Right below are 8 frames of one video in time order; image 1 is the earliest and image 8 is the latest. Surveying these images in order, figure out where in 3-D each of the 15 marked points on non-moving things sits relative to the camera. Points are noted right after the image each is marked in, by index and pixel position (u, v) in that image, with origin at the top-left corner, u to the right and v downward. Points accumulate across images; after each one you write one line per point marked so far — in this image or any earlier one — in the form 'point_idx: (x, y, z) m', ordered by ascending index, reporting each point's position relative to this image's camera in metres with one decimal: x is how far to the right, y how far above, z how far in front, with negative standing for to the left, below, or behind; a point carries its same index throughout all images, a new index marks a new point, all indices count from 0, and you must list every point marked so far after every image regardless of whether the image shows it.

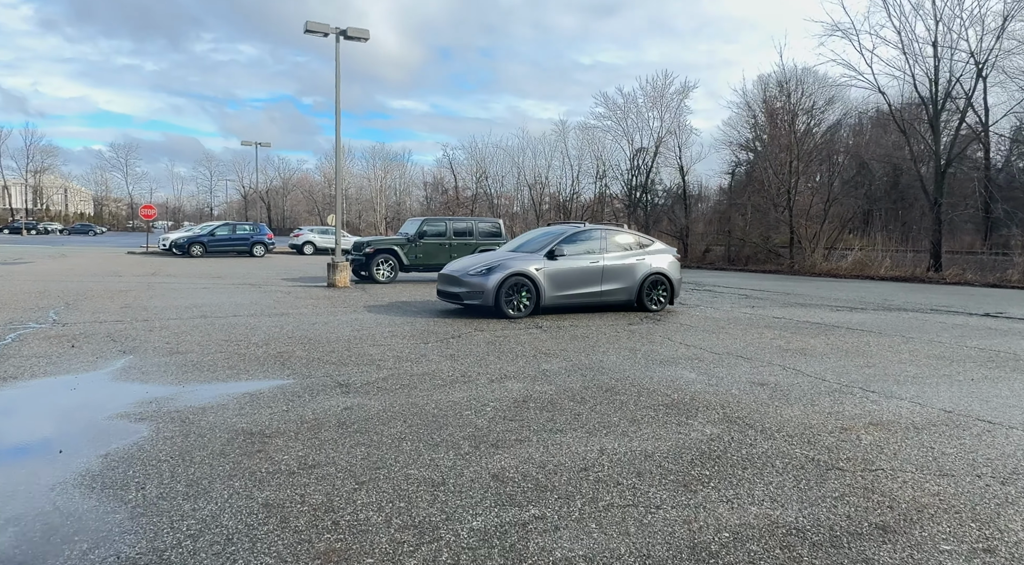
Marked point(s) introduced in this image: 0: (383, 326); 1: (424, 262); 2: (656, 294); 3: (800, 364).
0: (-1.9, -0.6, +9.0) m
1: (-2.4, +0.6, +16.9) m
2: (+2.6, -0.2, +11.4) m
3: (+3.0, -0.9, +6.6) m
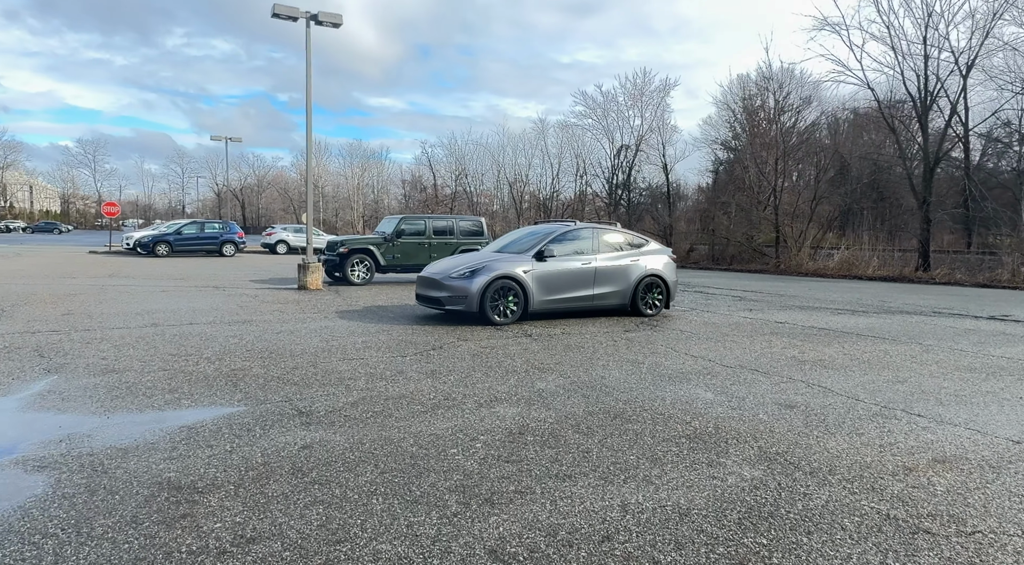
0: (-2.0, -0.7, +8.1) m
1: (-2.8, +0.5, +16.0) m
2: (+2.4, -0.3, +10.7) m
3: (+2.9, -0.9, +5.9) m
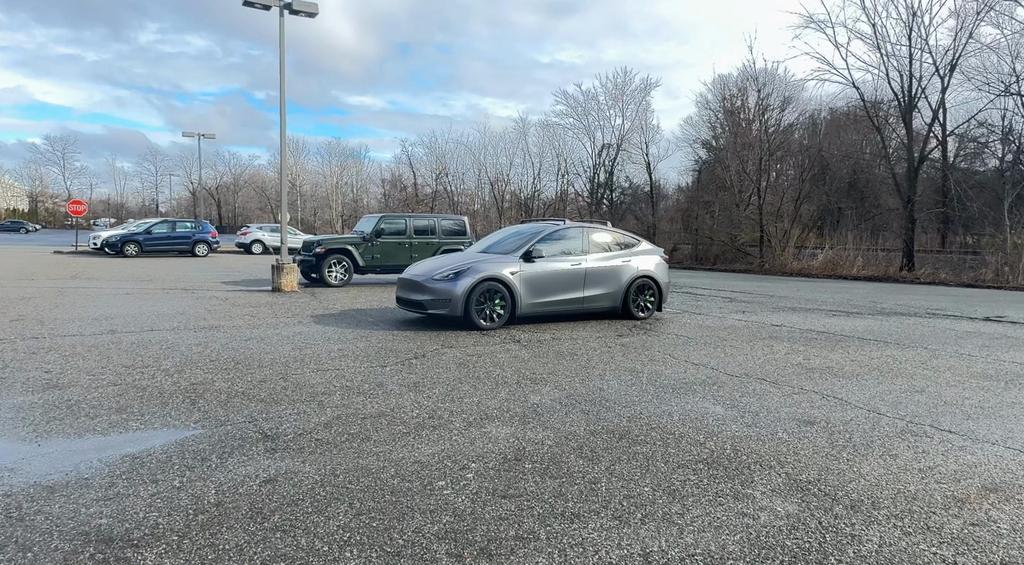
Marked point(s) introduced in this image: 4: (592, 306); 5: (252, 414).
0: (-2.2, -0.7, +7.5) m
1: (-3.2, +0.5, +15.4) m
2: (+2.1, -0.3, +10.2) m
3: (+2.8, -0.9, +5.5) m
4: (+1.2, -0.4, +9.7) m
5: (-1.9, -0.9, +4.5) m
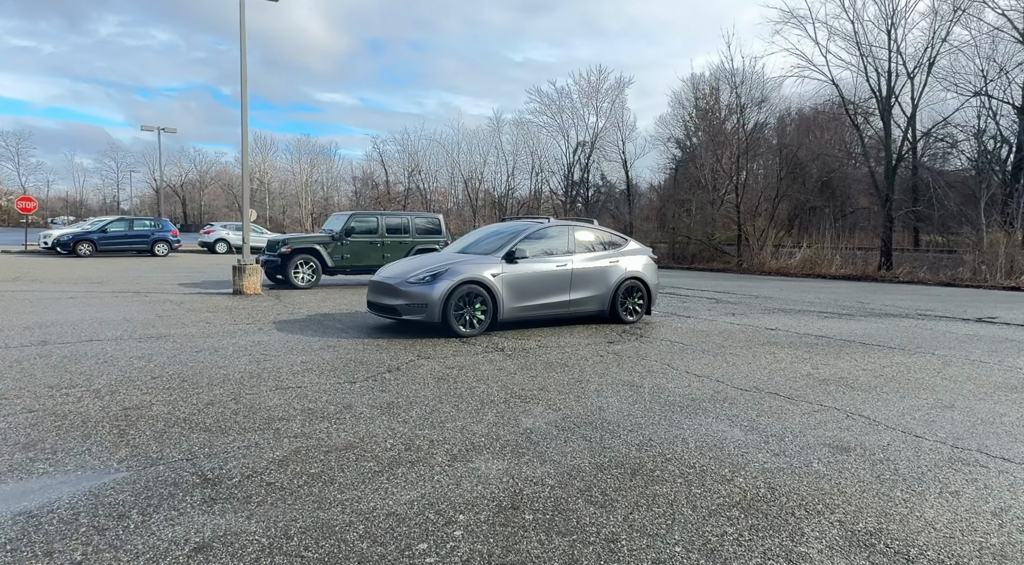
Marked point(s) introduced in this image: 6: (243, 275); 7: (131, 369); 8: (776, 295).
0: (-2.4, -0.8, +6.8) m
1: (-3.7, +0.5, +14.6) m
2: (+1.8, -0.3, +9.6) m
3: (+2.8, -1.0, +4.9) m
4: (+1.0, -0.4, +9.1) m
5: (-1.9, -1.0, +3.8) m
6: (-5.5, +0.1, +12.7) m
7: (-3.5, -0.8, +5.8) m
8: (+6.3, -0.3, +14.8) m
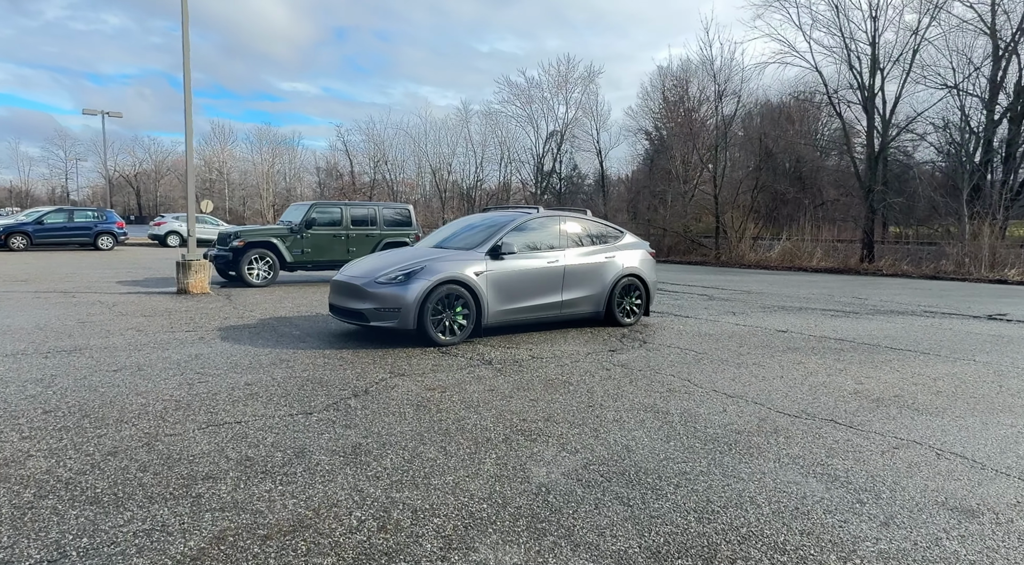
0: (-2.4, -0.8, +5.5) m
1: (-4.2, +0.5, +13.3) m
2: (+1.6, -0.3, +8.6) m
3: (+2.8, -1.0, +4.0) m
4: (+0.8, -0.4, +8.0) m
5: (-1.8, -1.1, +2.6) m
6: (-5.8, +0.2, +11.3) m
7: (-3.5, -0.8, +4.5) m
8: (+5.7, -0.2, +14.0) m
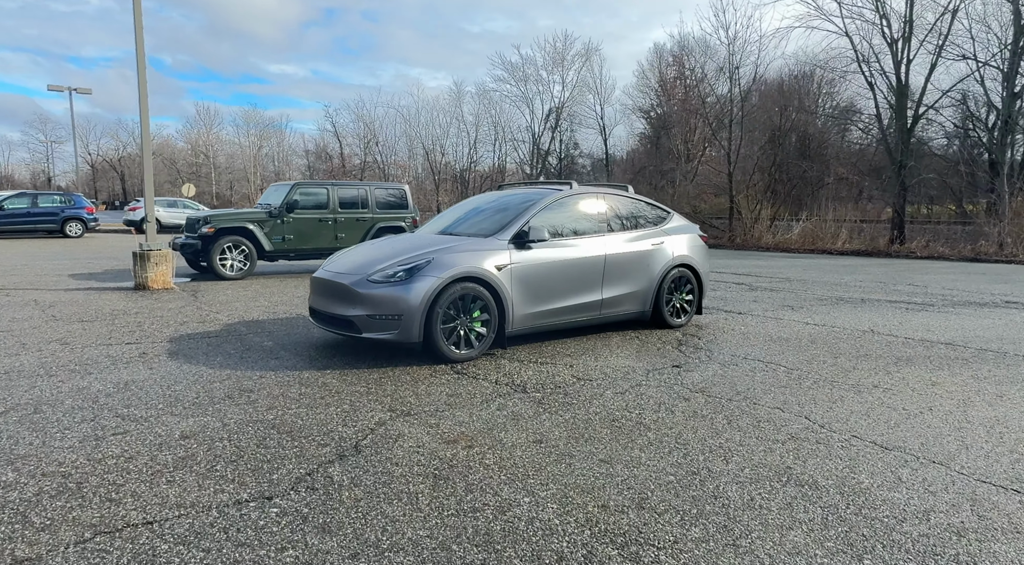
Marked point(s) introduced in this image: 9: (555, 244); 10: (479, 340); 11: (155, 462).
0: (-2.1, -0.8, +3.9) m
1: (-4.0, +0.7, +11.6) m
2: (+1.9, -0.2, +7.1) m
3: (+3.1, -1.0, +2.4) m
4: (+1.0, -0.3, +6.4) m
5: (-1.5, -1.2, +1.0) m
6: (-5.6, +0.3, +9.6) m
7: (-3.2, -0.9, +2.9) m
8: (+6.0, +0.1, +12.5) m
9: (+0.4, +0.4, +5.9) m
10: (-0.3, -0.5, +5.5) m
11: (-1.8, -0.9, +3.2) m
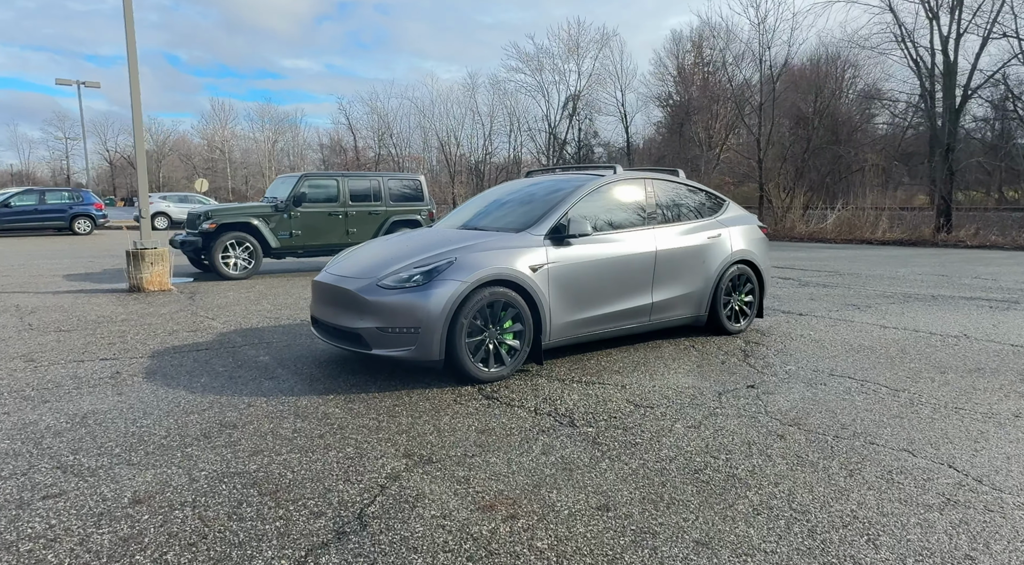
0: (-1.9, -0.9, +3.1) m
1: (-3.6, +0.7, +10.8) m
2: (+2.2, -0.2, +6.1) m
3: (+3.3, -1.1, +1.5) m
4: (+1.3, -0.3, +5.5) m
5: (-1.3, -1.3, +0.1) m
6: (-5.2, +0.3, +8.8) m
7: (-3.0, -1.0, +2.1) m
8: (+6.4, +0.2, +11.4) m
9: (+0.7, +0.4, +5.0) m
10: (0.0, -0.5, +4.6) m
11: (-1.6, -1.0, +2.4) m
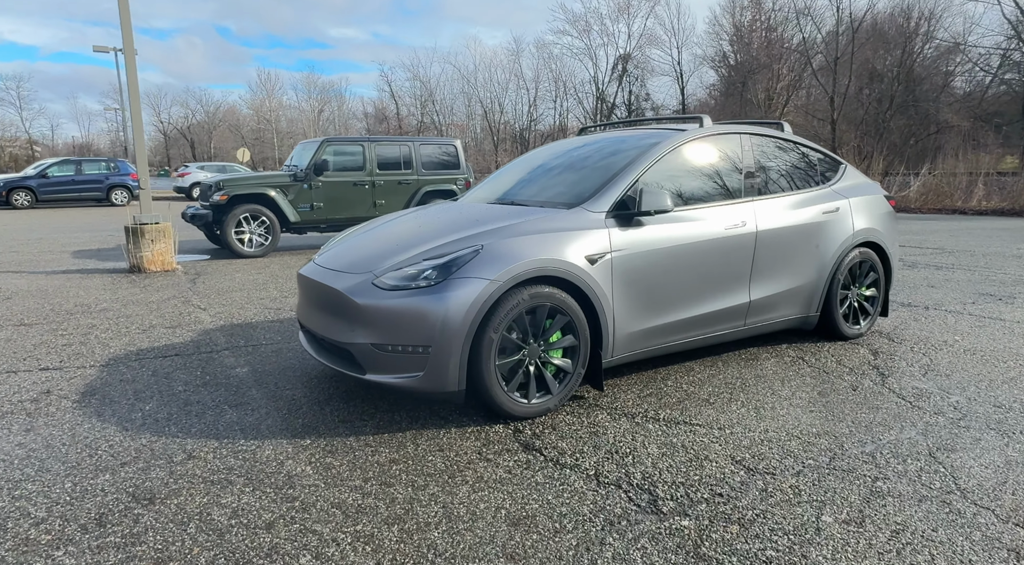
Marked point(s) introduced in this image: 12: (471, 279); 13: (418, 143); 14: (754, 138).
0: (-1.7, -0.9, +1.9) m
1: (-2.9, +1.0, +9.7) m
2: (+2.6, -0.1, +4.6) m
3: (+3.3, -1.2, 0.0) m
4: (+1.7, -0.3, +4.1) m
5: (-1.4, -1.4, -1.0) m
6: (-4.6, +0.5, +7.8) m
7: (-2.9, -1.1, +1.0) m
8: (+7.1, +0.5, +9.6) m
9: (+1.0, +0.4, +3.6) m
10: (+0.3, -0.5, +3.3) m
11: (-1.5, -1.1, +1.2) m
12: (-0.2, 0.0, +3.0) m
13: (-1.5, +2.3, +10.1) m
14: (+1.7, +1.0, +4.3) m
